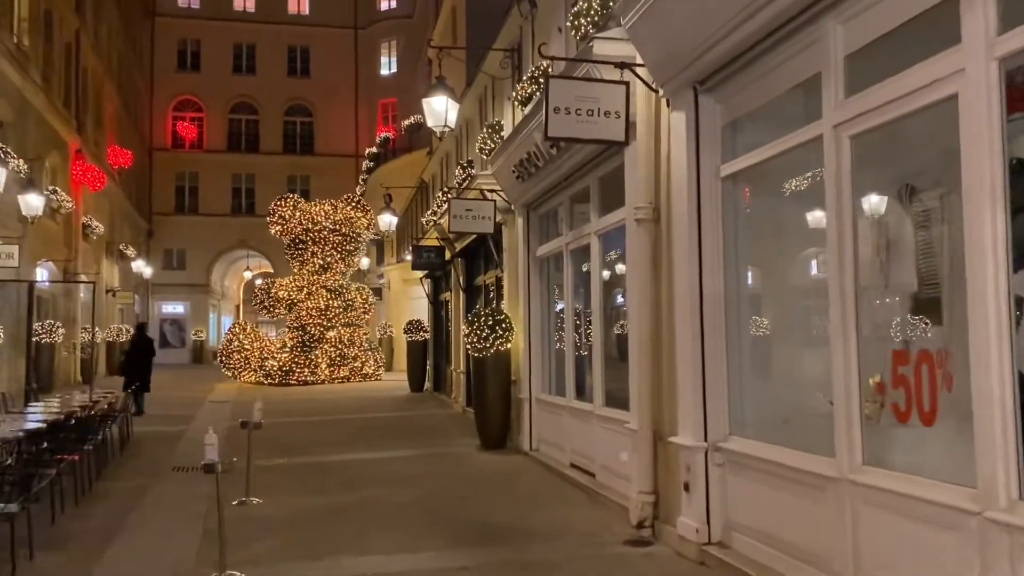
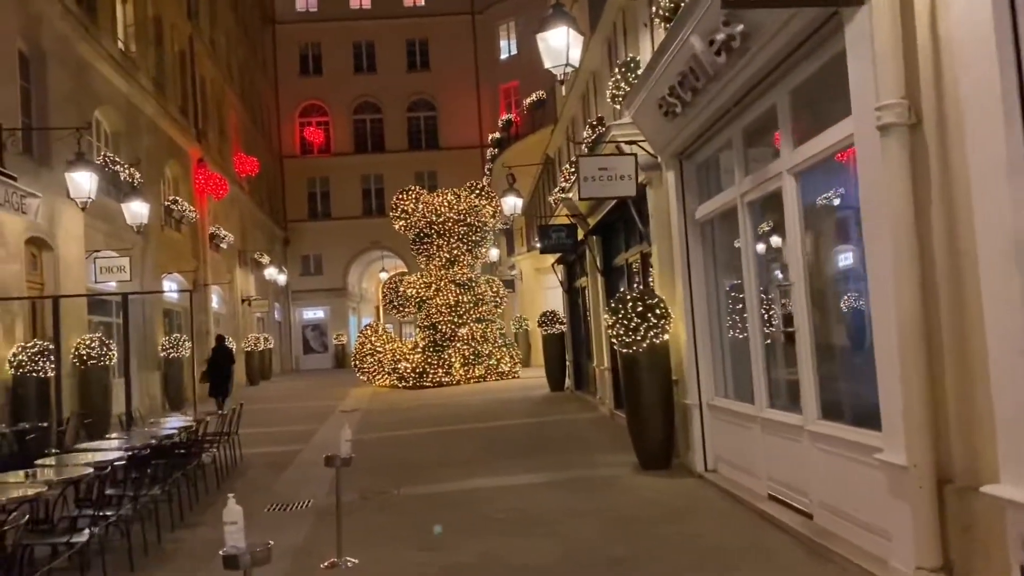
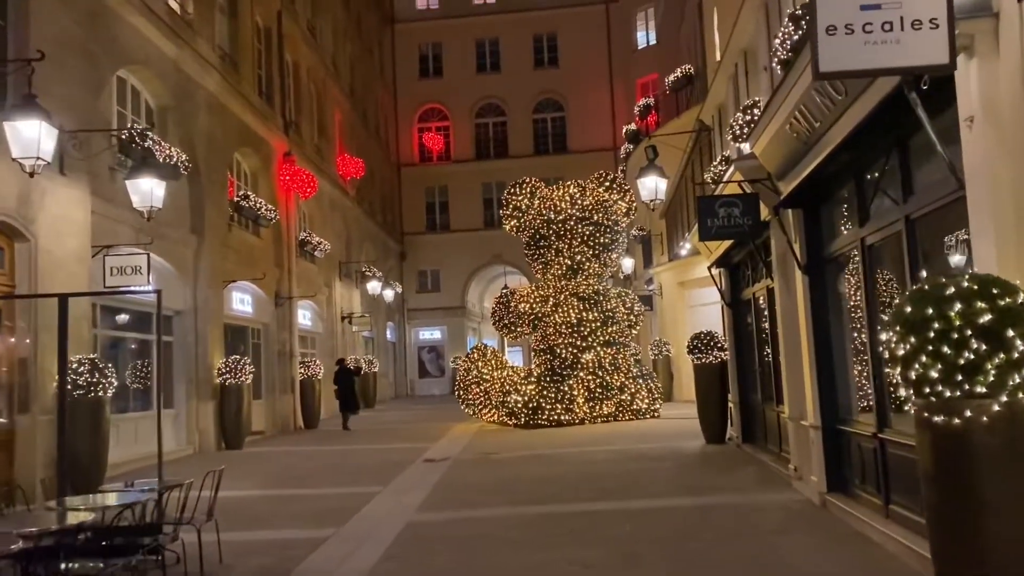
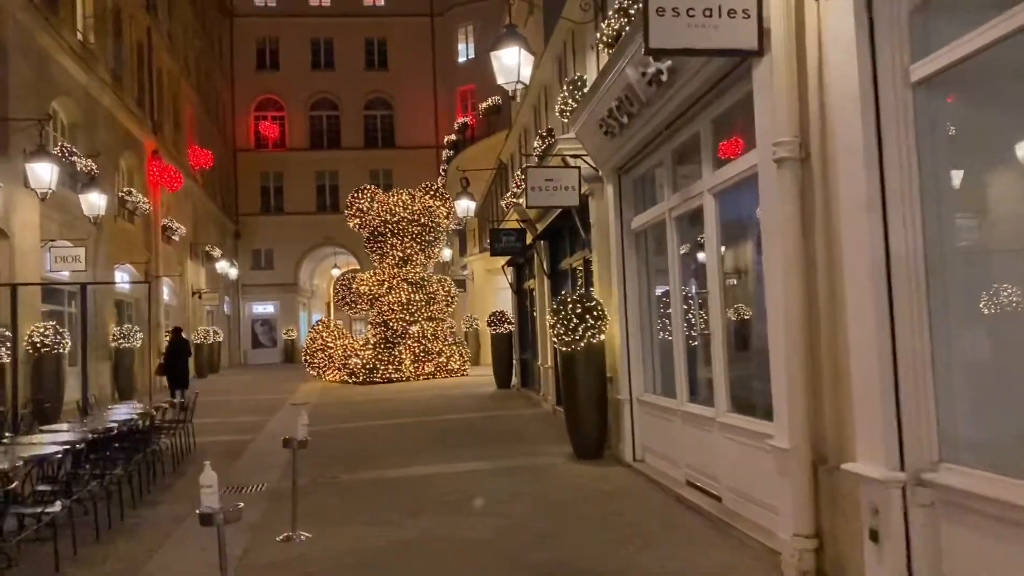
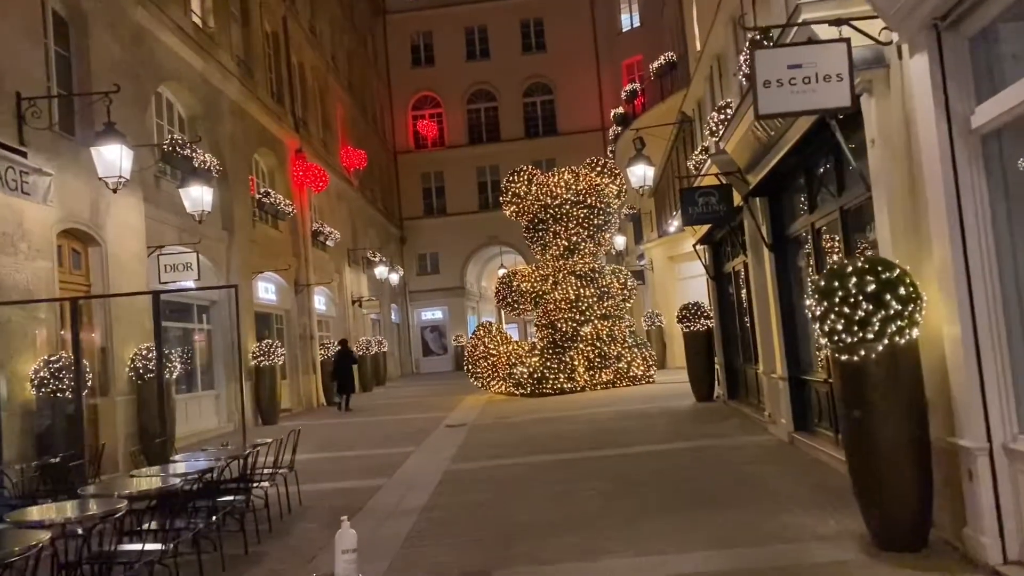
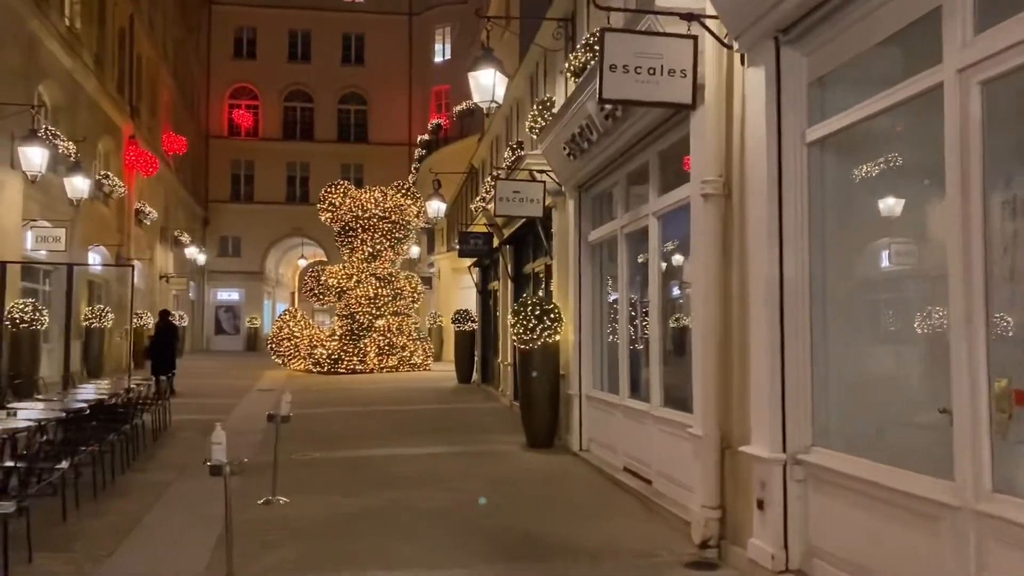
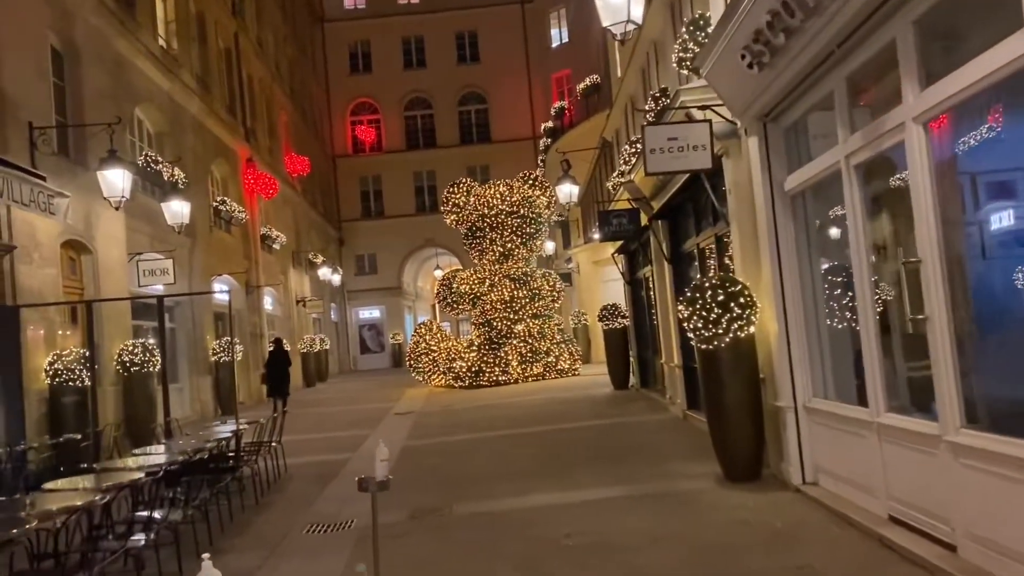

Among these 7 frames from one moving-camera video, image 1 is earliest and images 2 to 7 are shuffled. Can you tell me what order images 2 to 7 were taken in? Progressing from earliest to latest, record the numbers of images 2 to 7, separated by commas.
6, 4, 2, 7, 5, 3
